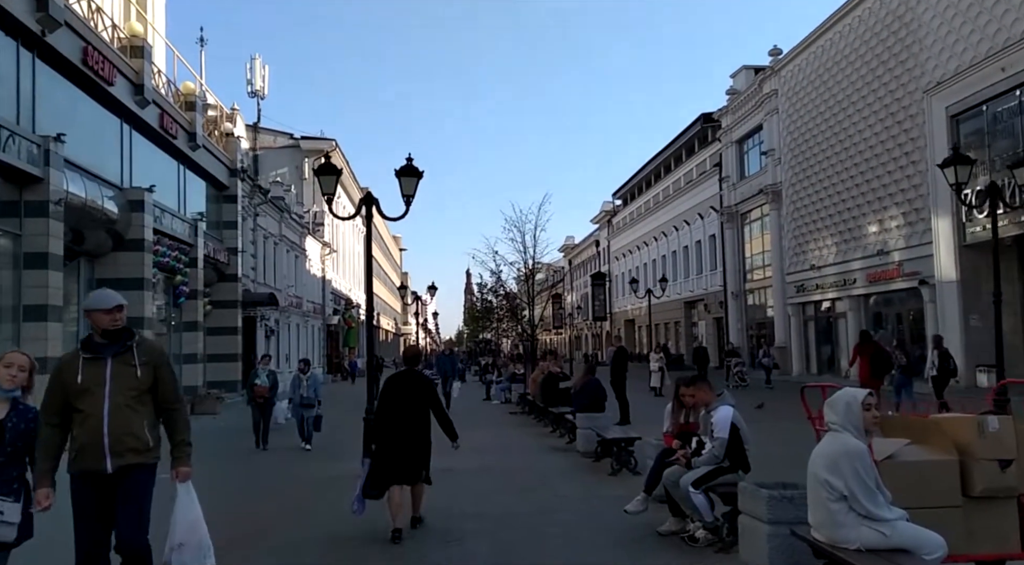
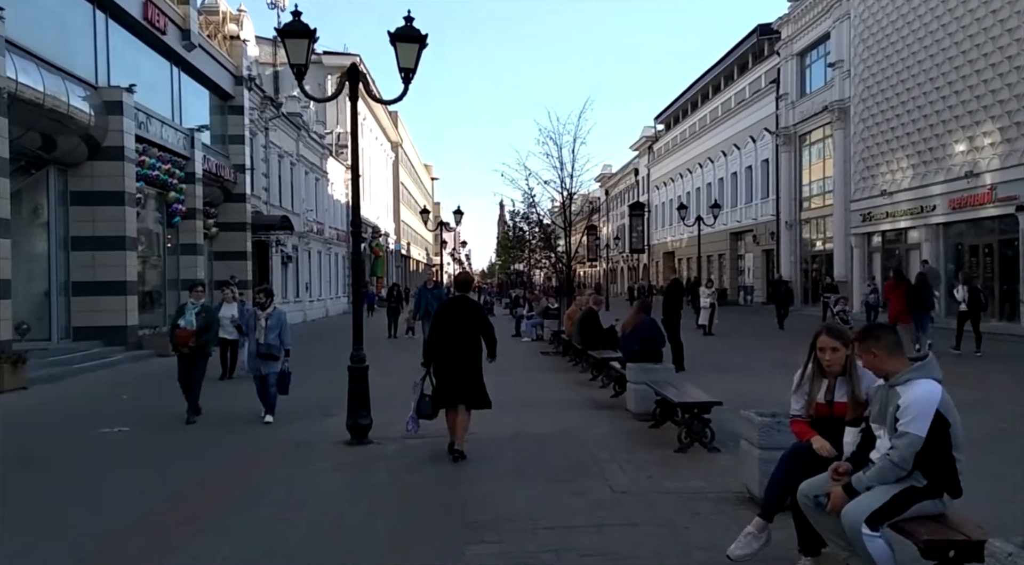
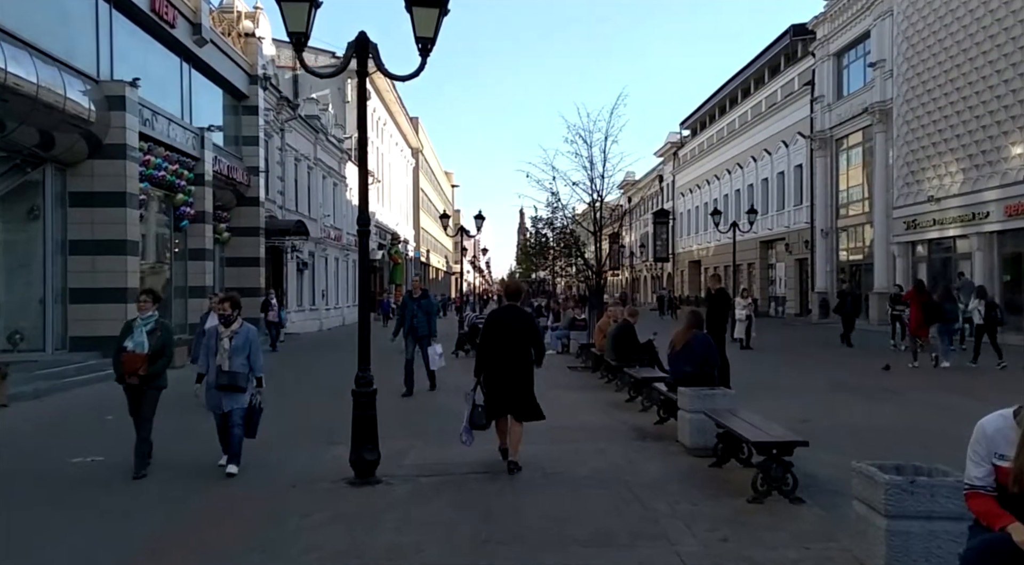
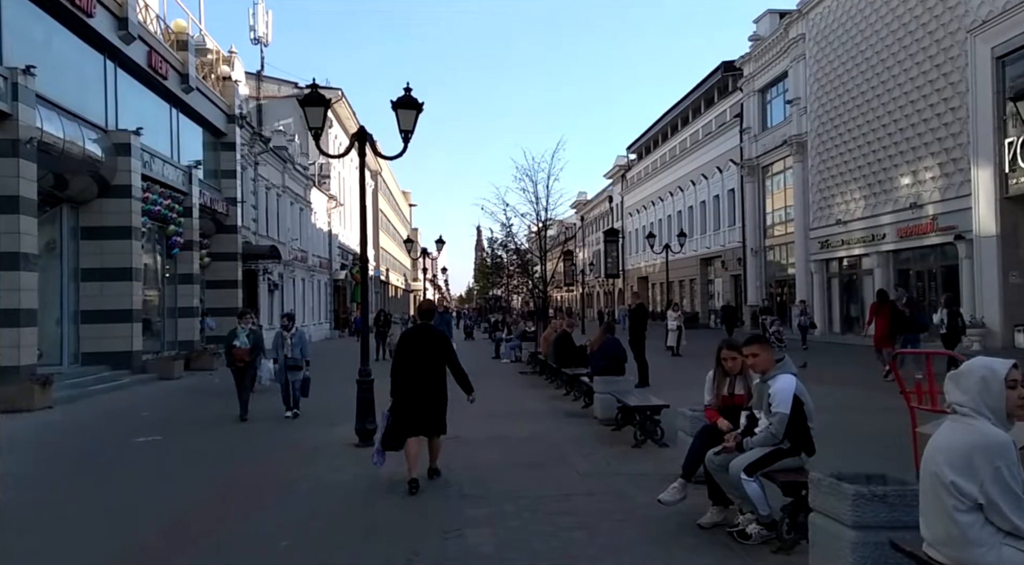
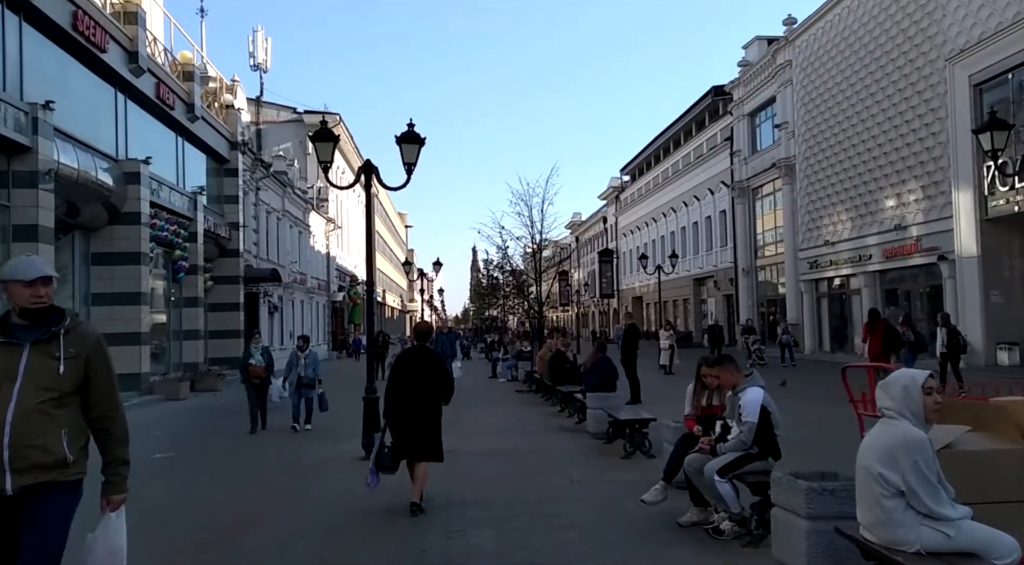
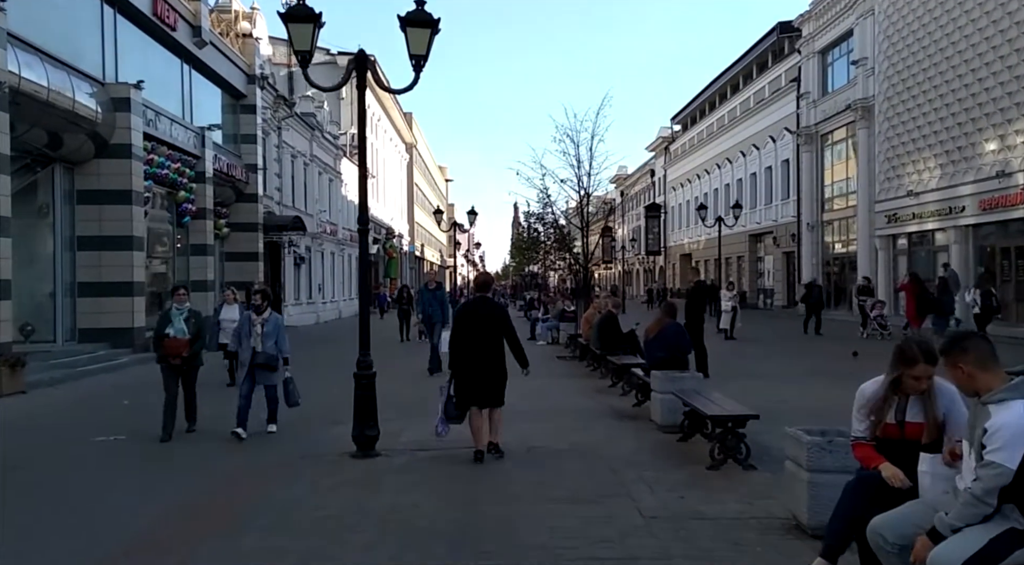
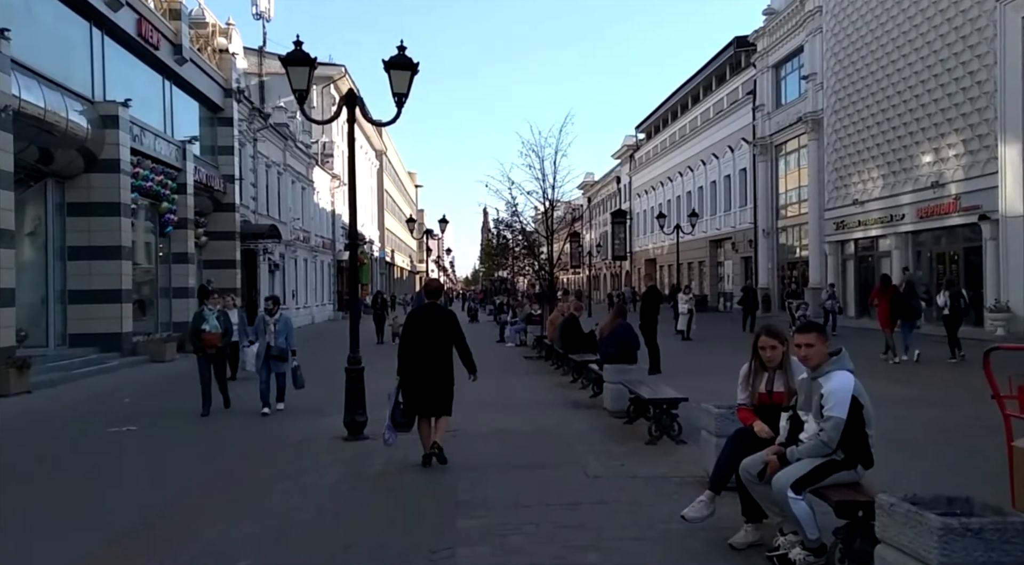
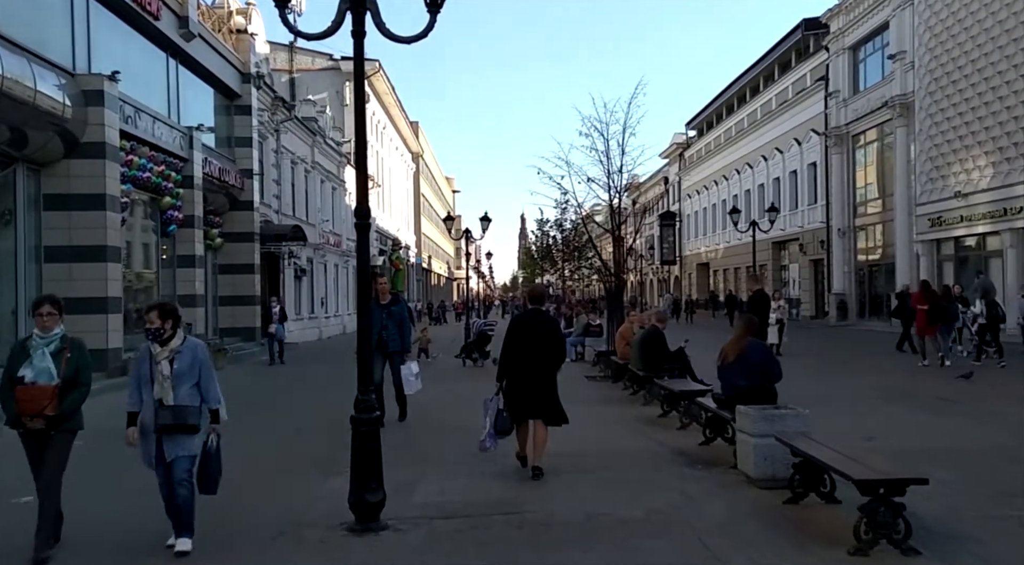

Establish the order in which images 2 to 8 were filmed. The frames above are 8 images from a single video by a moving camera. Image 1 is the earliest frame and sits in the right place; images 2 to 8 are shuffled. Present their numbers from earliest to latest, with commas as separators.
5, 4, 7, 2, 6, 3, 8
